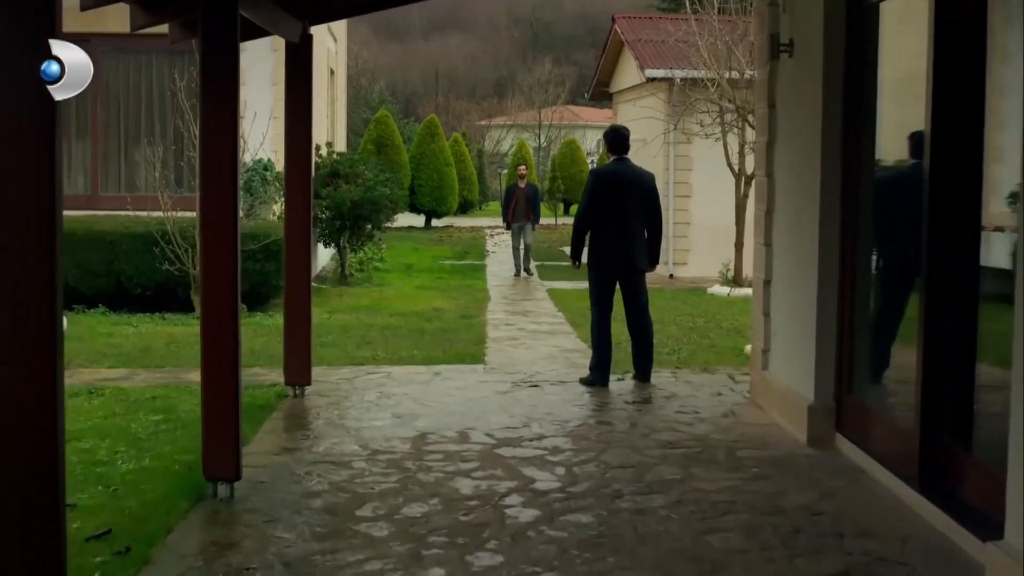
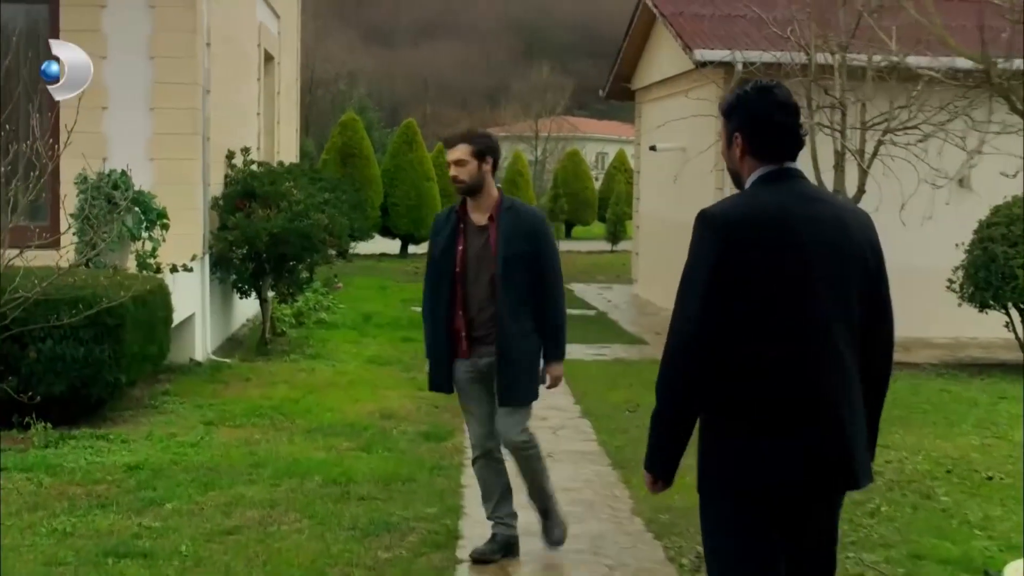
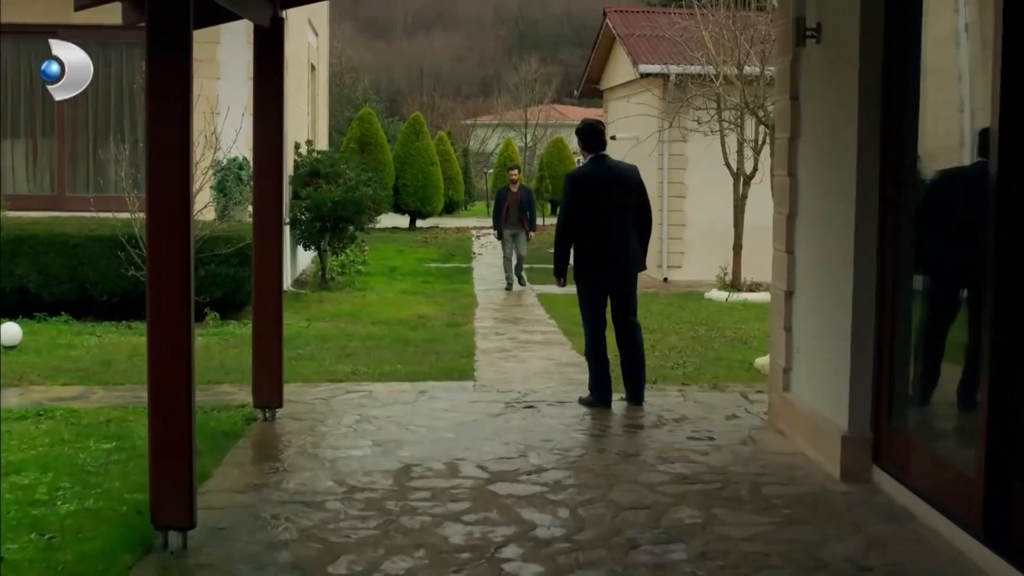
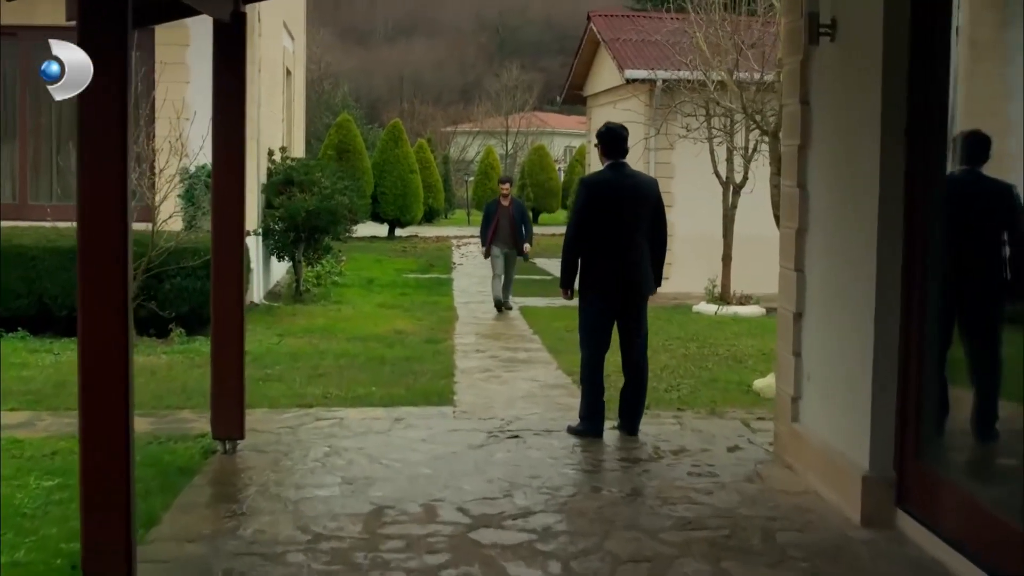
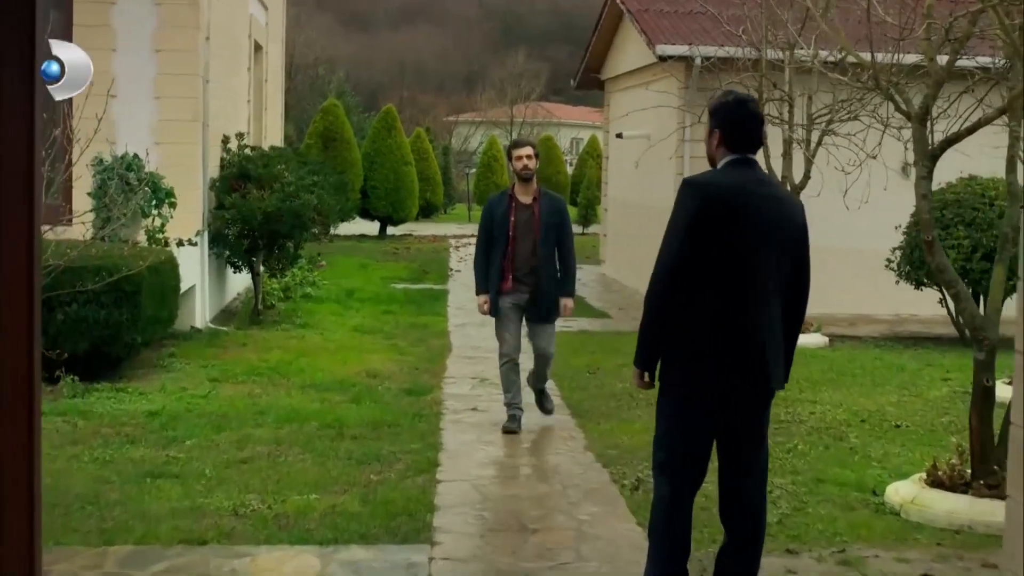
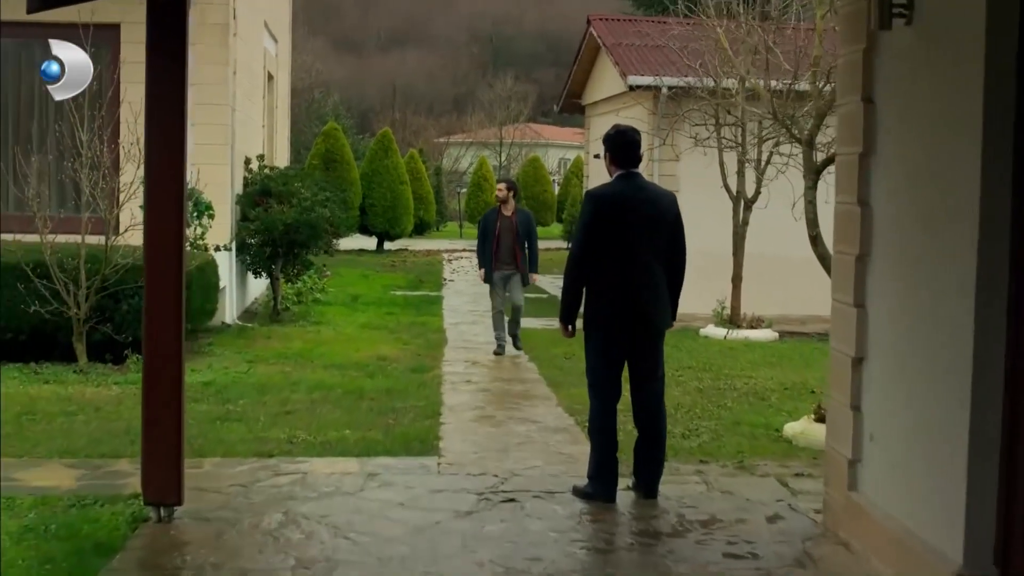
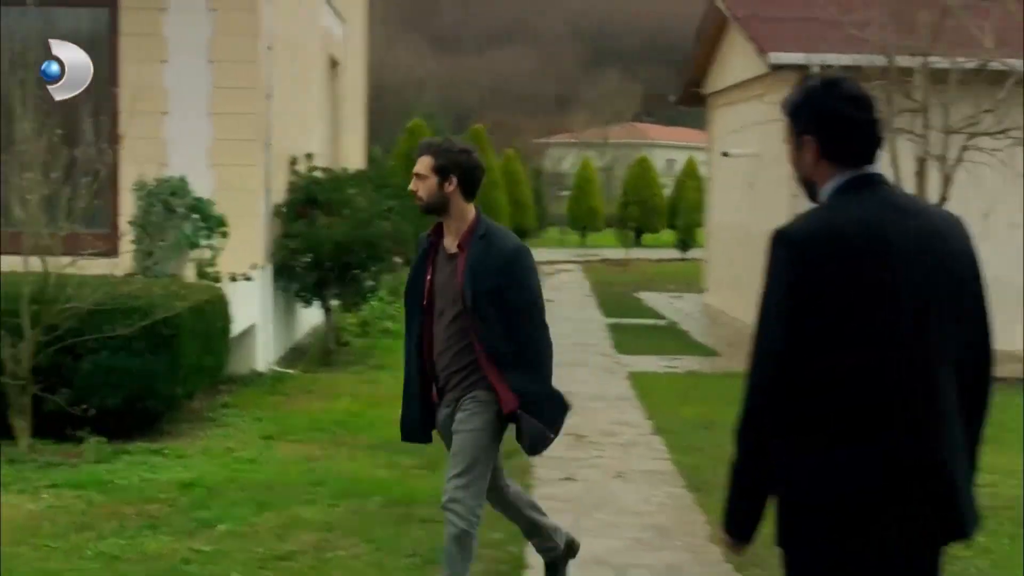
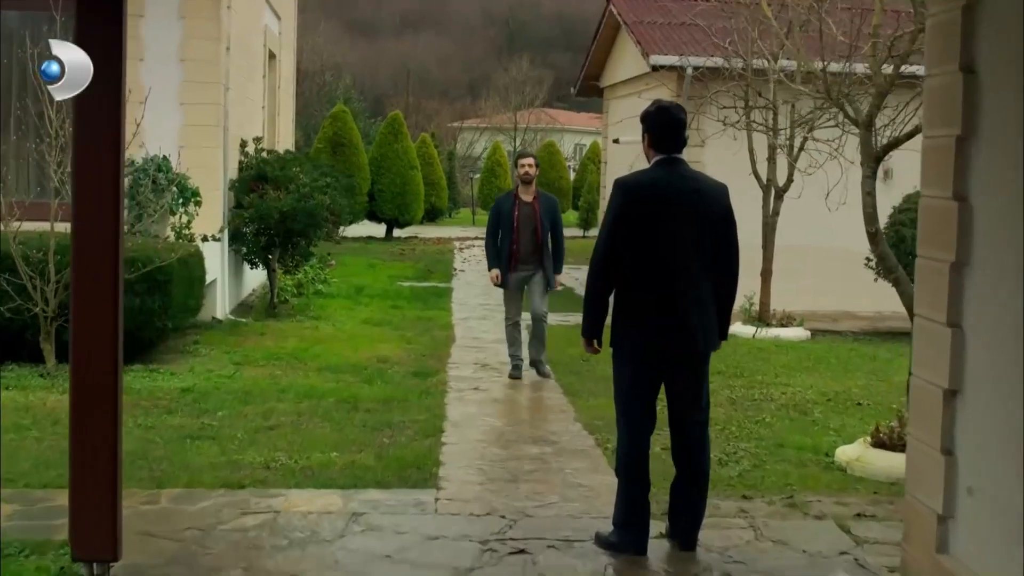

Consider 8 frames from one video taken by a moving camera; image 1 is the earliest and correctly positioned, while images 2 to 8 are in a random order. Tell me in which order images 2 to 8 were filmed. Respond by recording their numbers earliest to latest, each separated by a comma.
3, 4, 6, 8, 5, 2, 7
